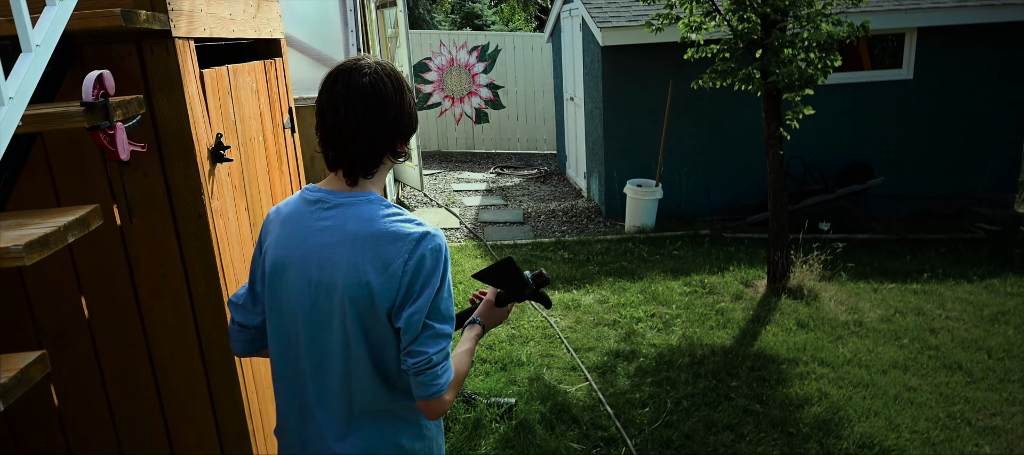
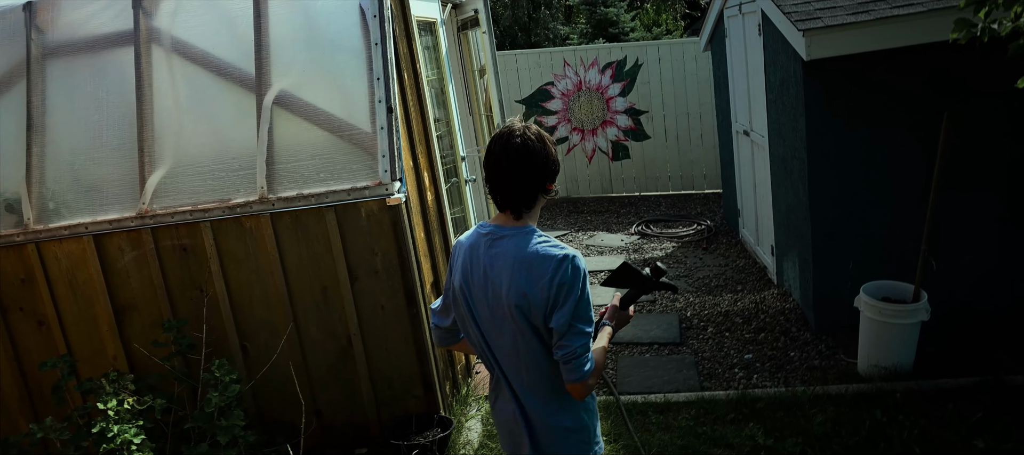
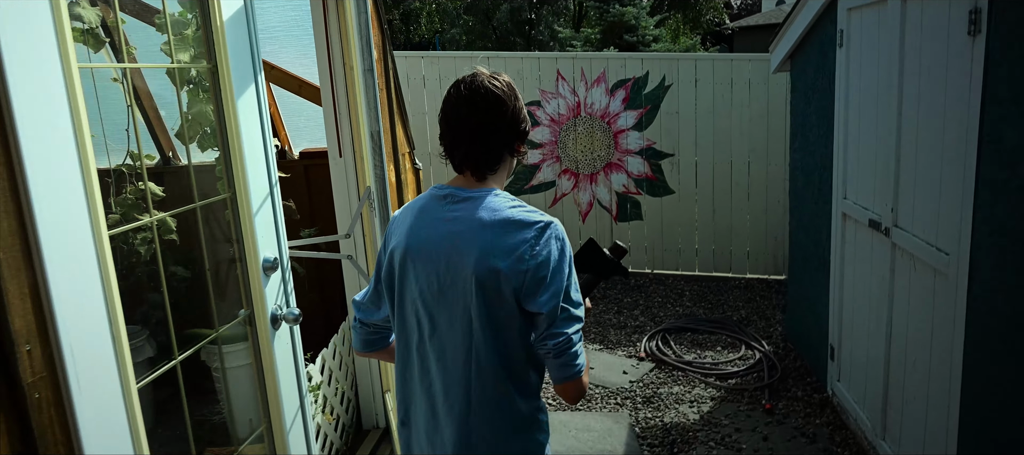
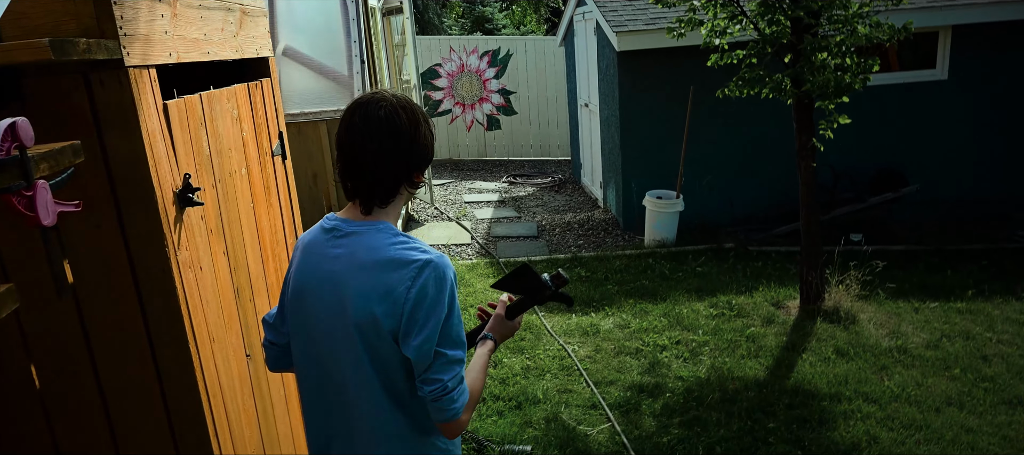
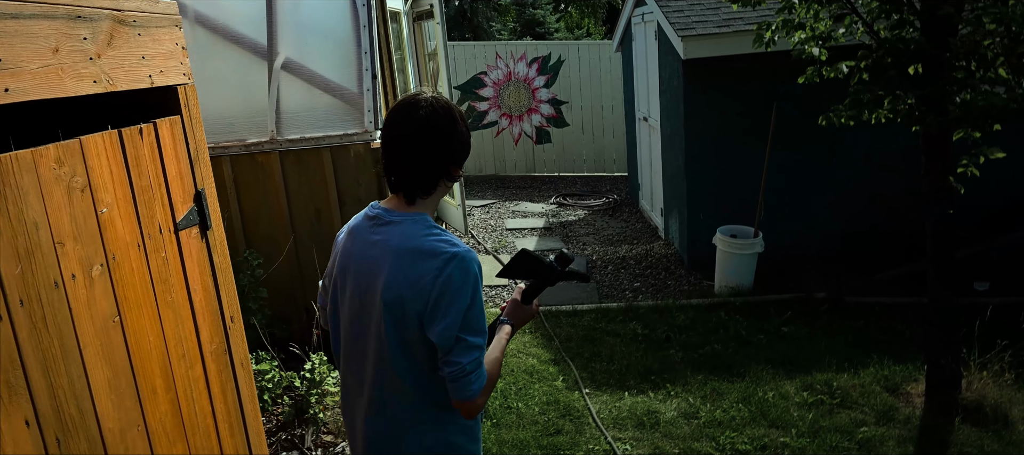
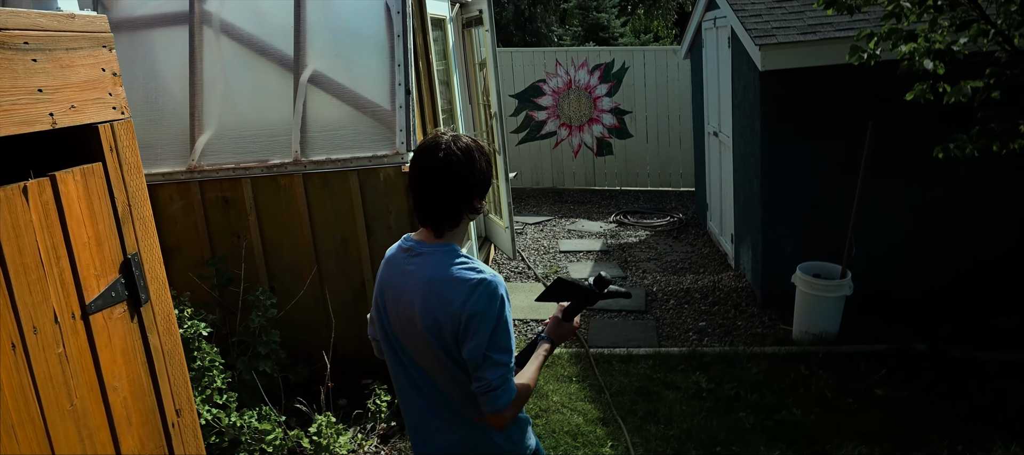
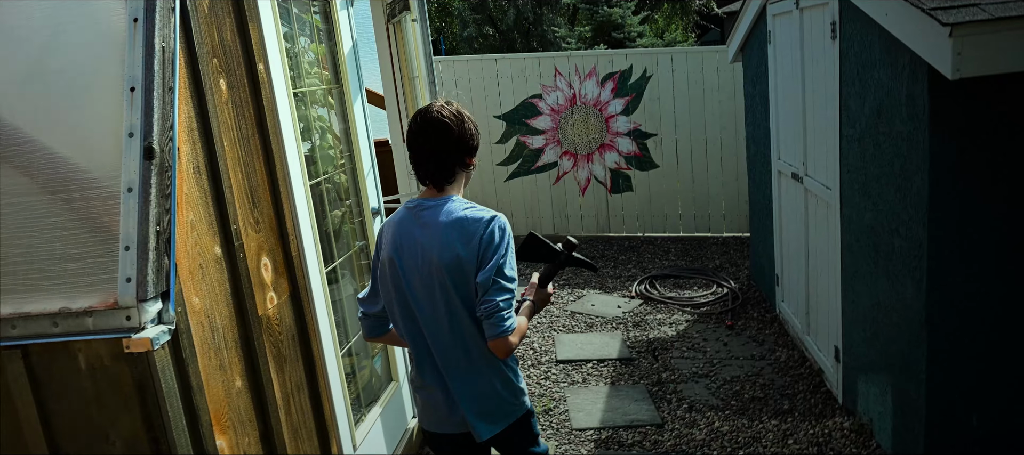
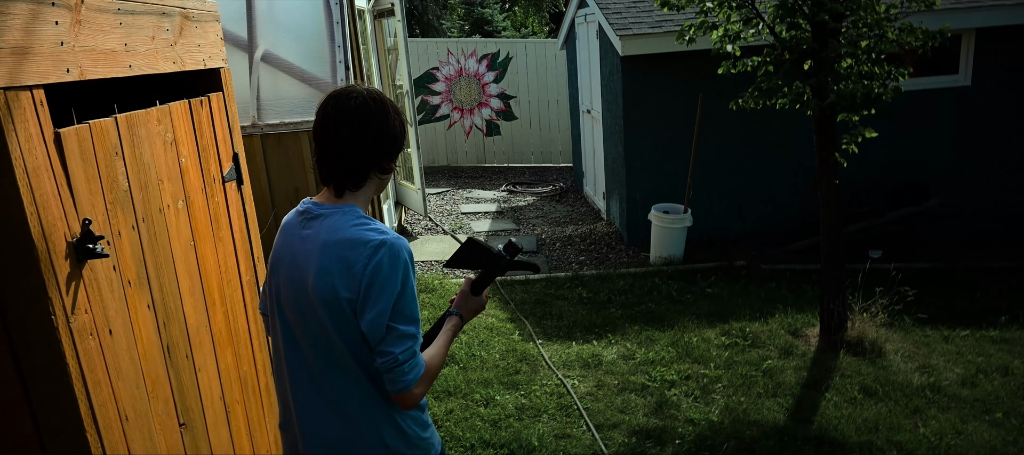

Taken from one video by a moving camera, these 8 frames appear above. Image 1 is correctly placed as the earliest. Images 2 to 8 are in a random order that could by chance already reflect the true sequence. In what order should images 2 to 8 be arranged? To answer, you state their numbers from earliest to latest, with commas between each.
4, 8, 5, 6, 2, 7, 3
